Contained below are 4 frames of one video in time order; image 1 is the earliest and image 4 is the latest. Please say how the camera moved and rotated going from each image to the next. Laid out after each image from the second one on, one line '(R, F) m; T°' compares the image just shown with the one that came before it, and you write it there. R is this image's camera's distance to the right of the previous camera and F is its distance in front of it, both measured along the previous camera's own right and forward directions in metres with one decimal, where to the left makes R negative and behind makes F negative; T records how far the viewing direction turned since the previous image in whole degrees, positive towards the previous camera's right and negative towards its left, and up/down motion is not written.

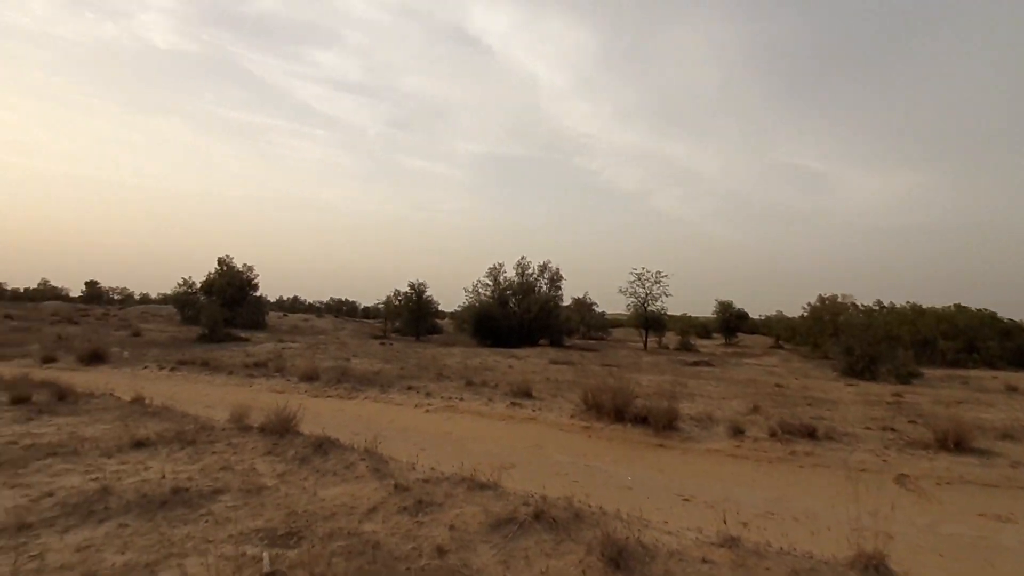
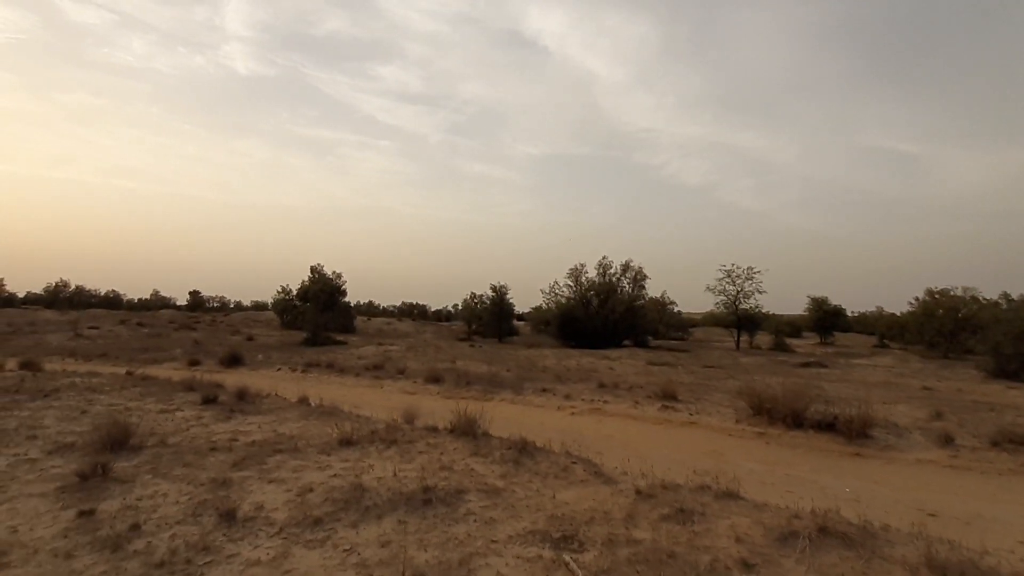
(-1.3, 0.0) m; -7°
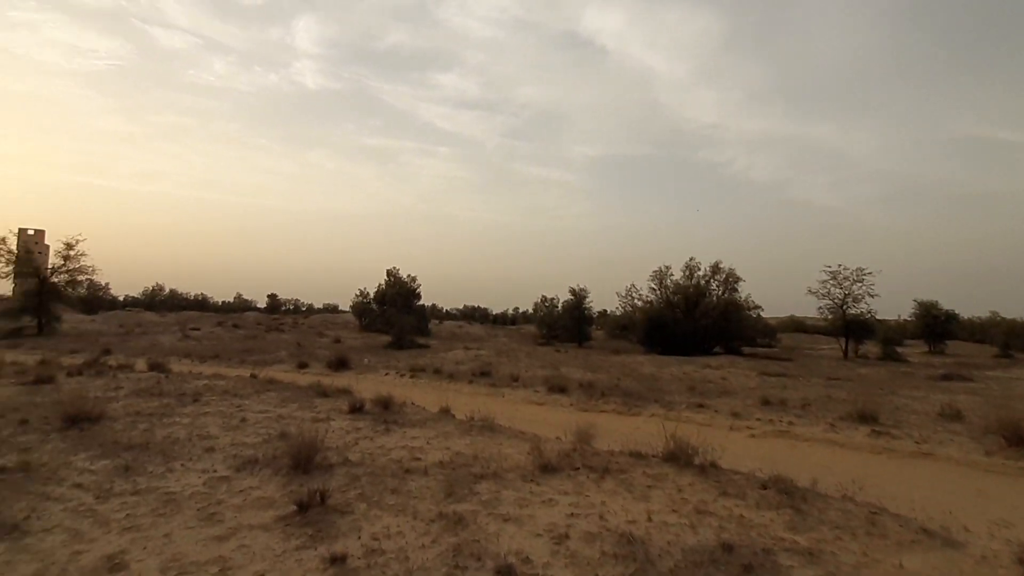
(-1.6, +1.0) m; -6°
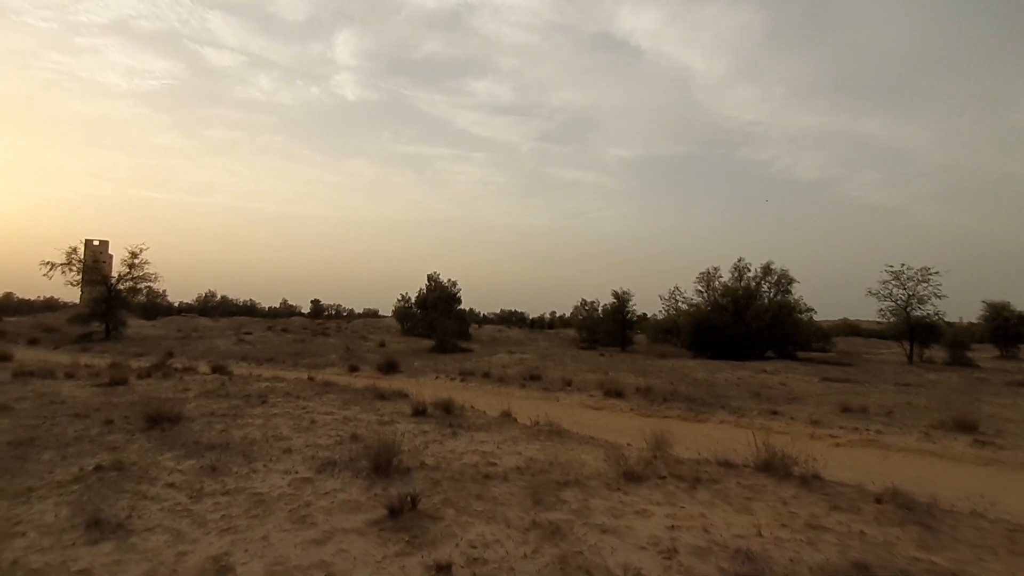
(-0.4, +0.2) m; -3°
